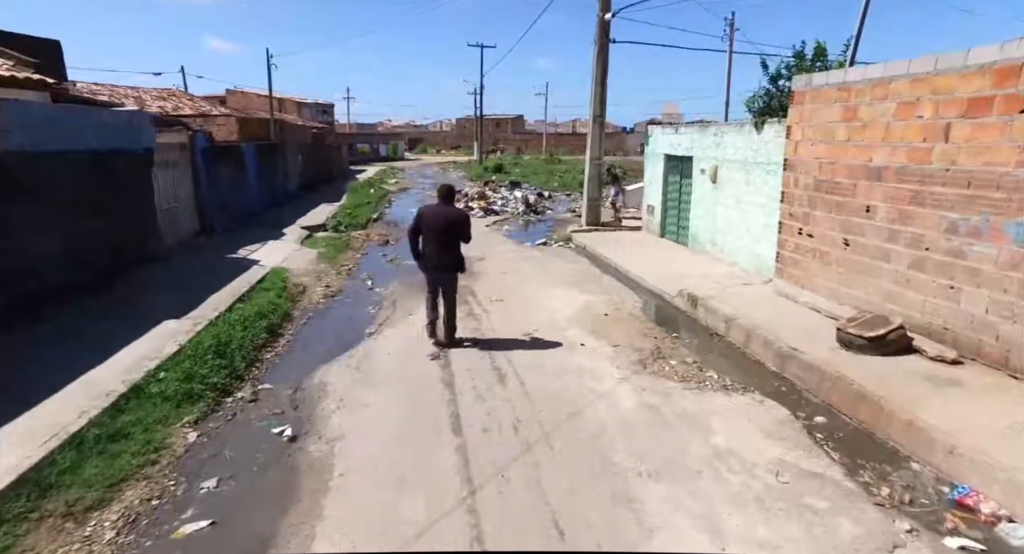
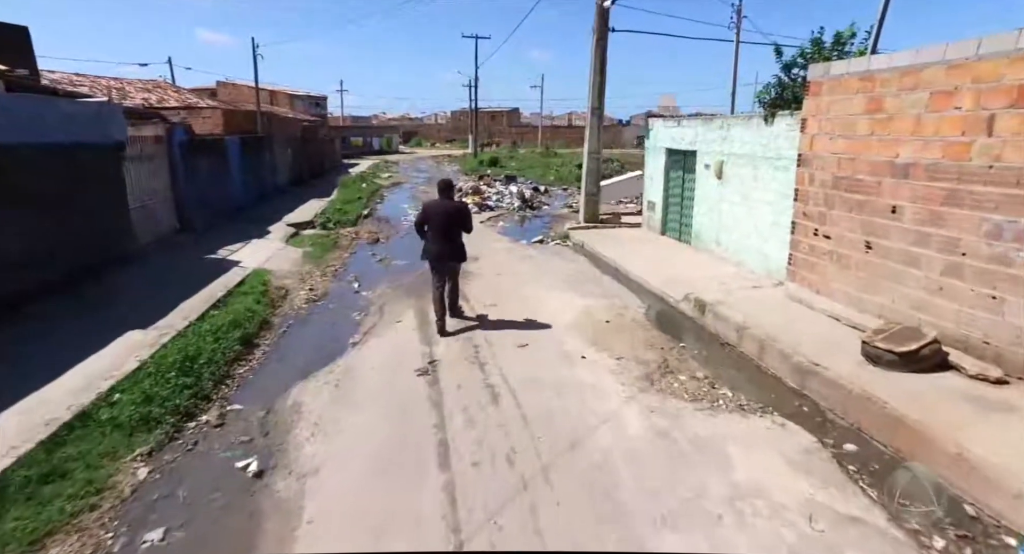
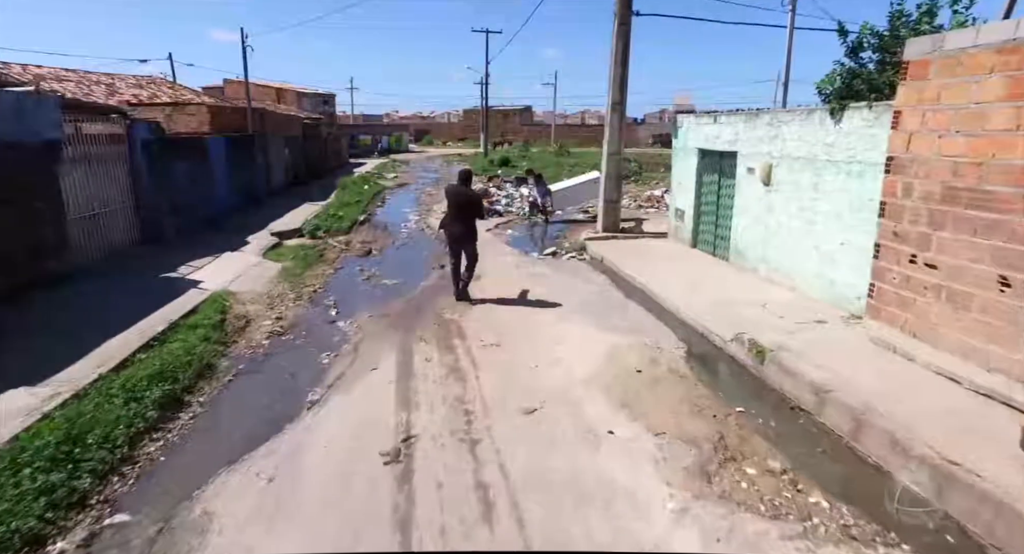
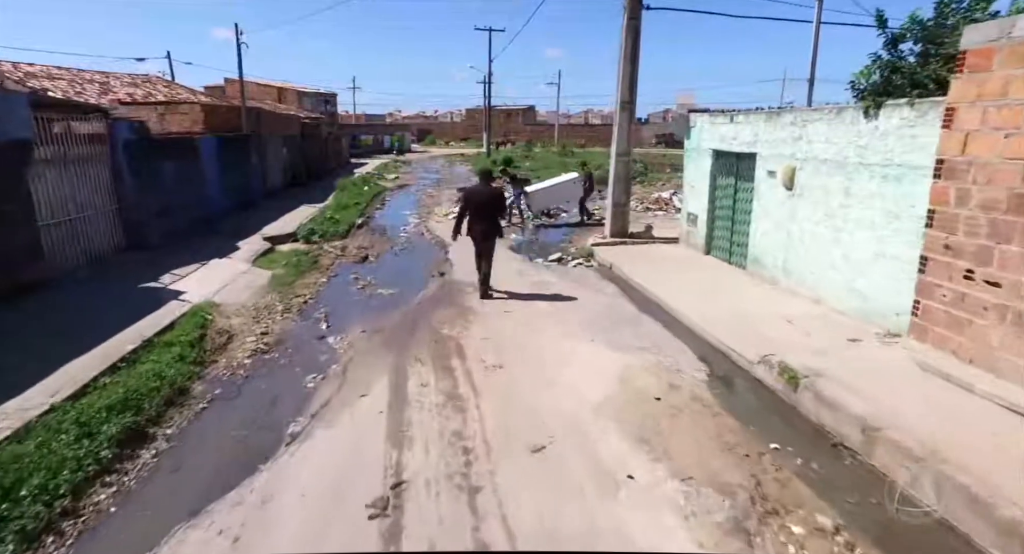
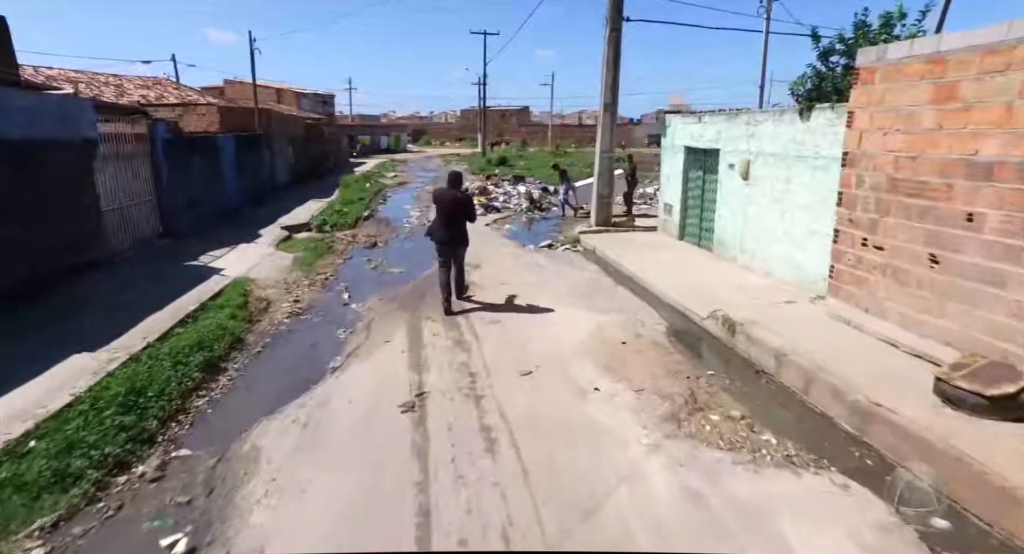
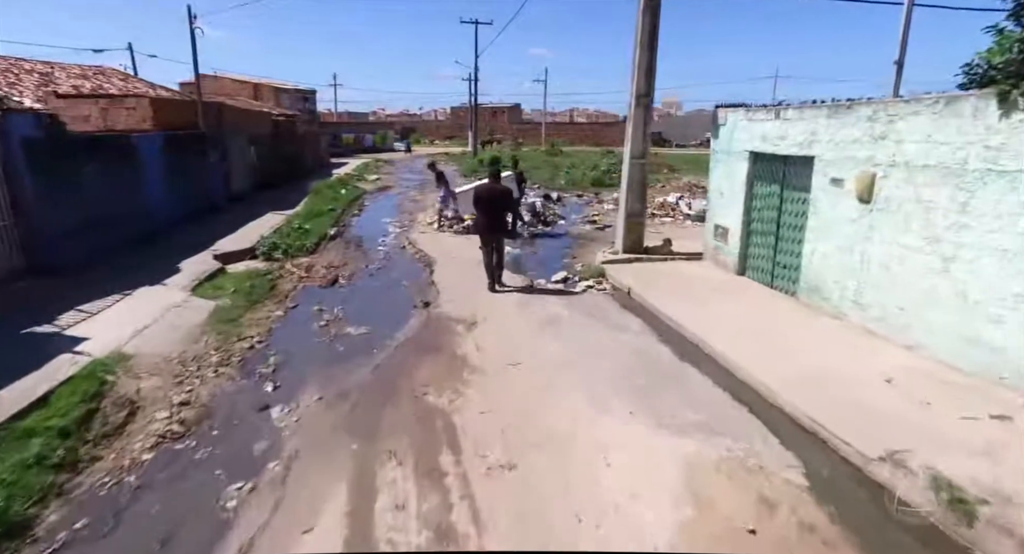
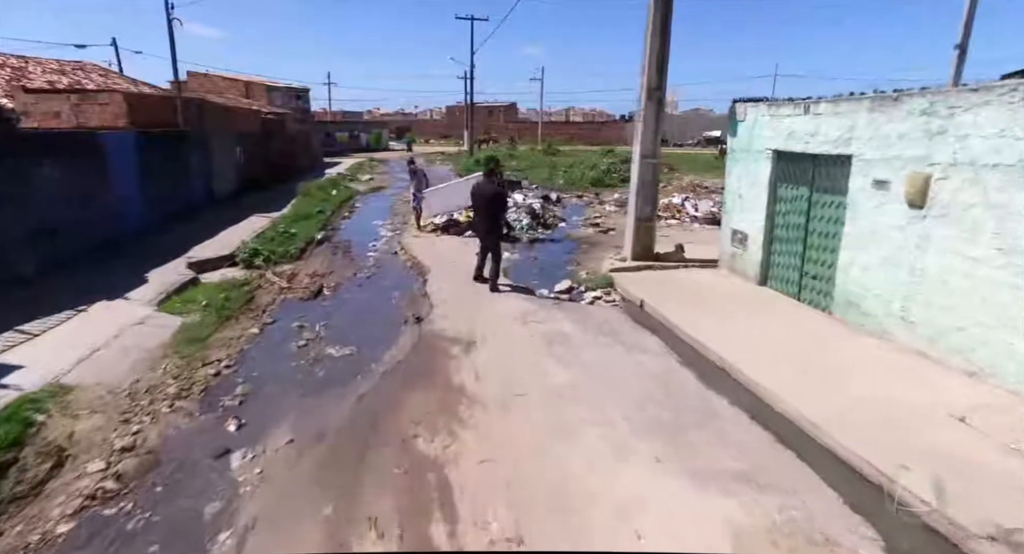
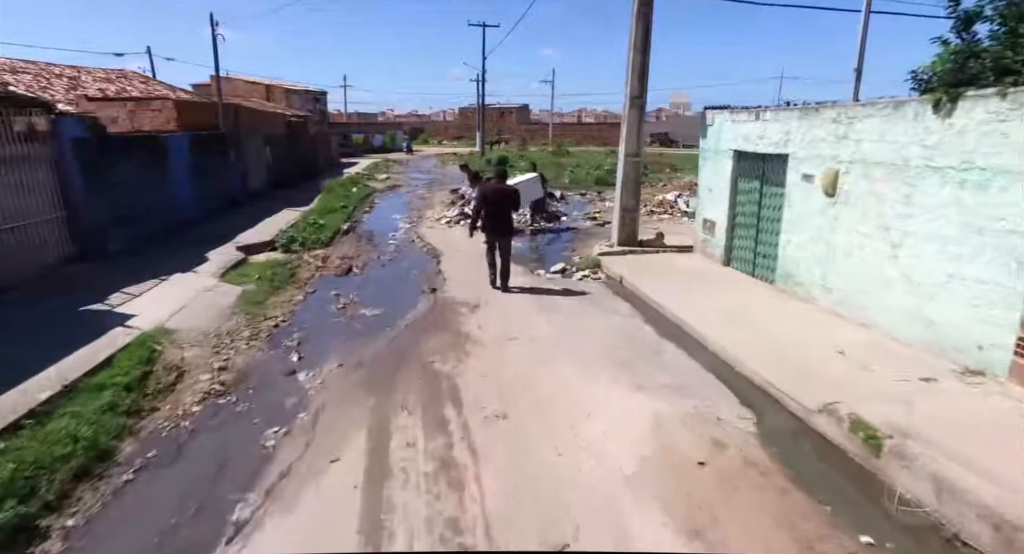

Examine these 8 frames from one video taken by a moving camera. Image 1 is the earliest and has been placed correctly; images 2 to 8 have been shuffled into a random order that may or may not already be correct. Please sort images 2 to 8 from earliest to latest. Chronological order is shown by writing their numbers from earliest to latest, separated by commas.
2, 5, 3, 4, 8, 6, 7
